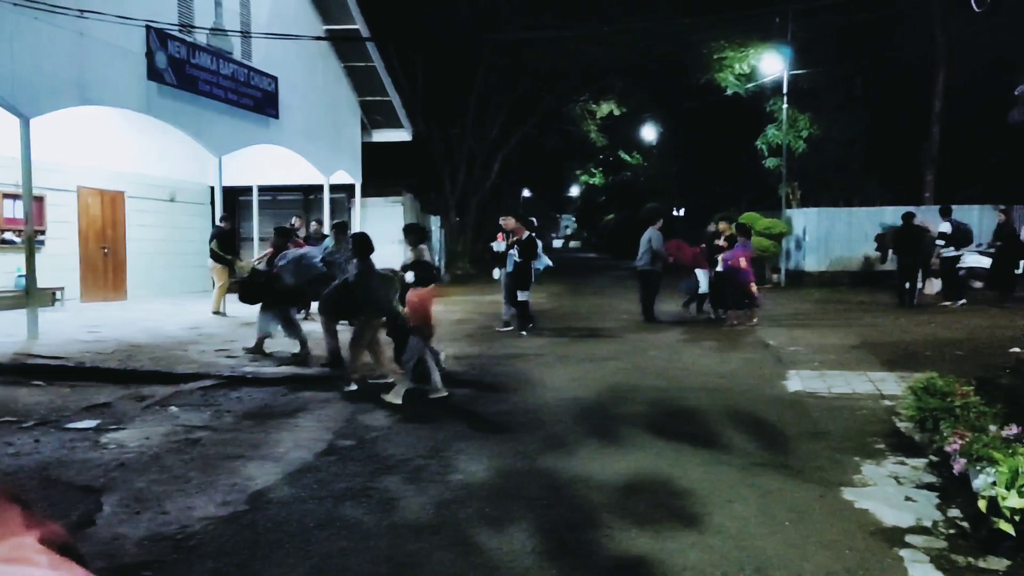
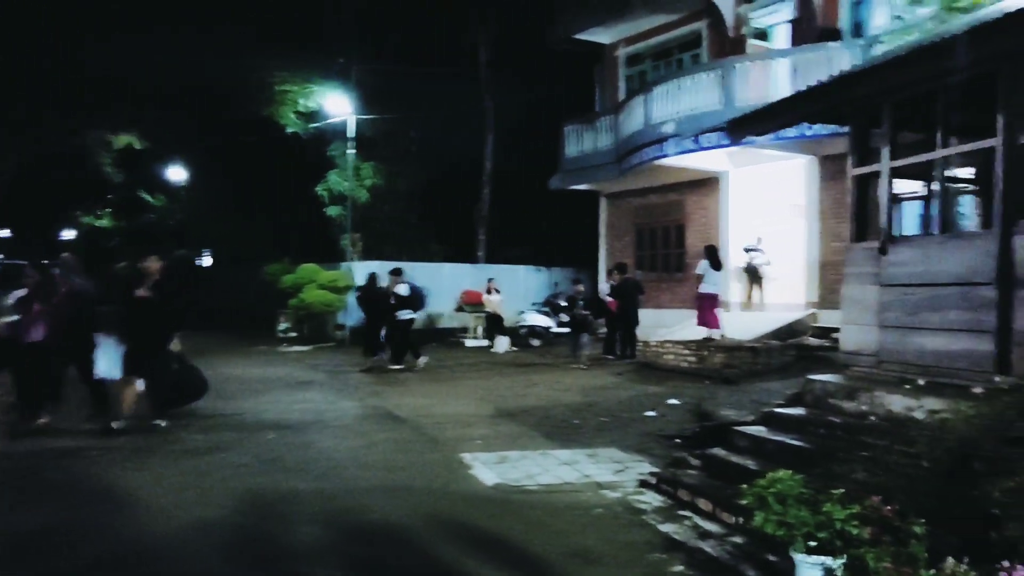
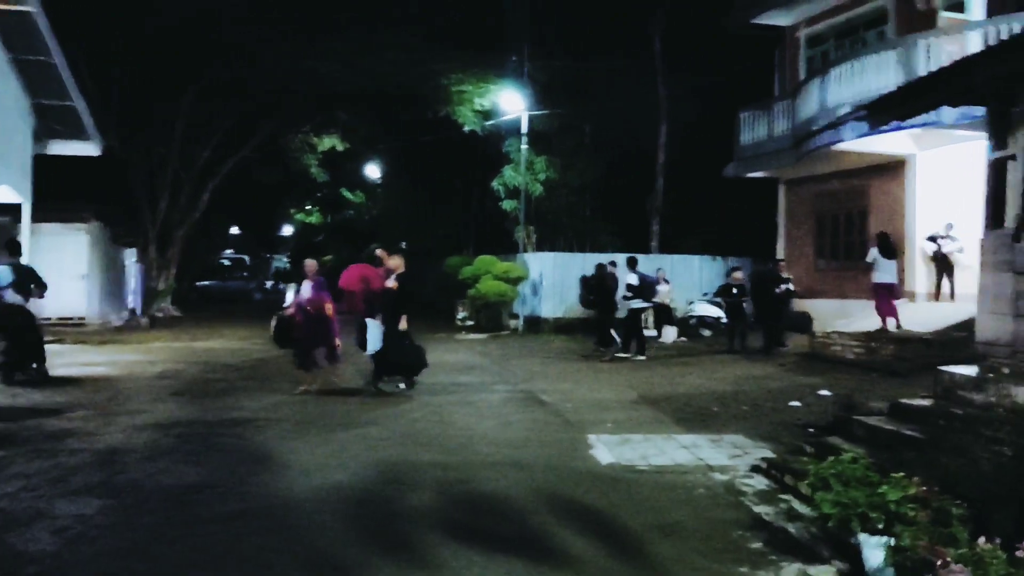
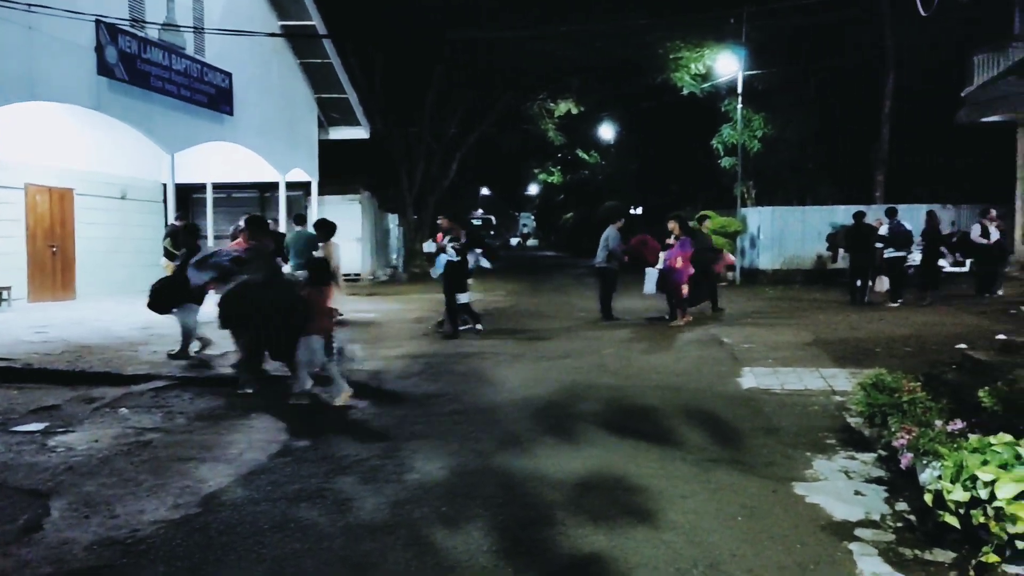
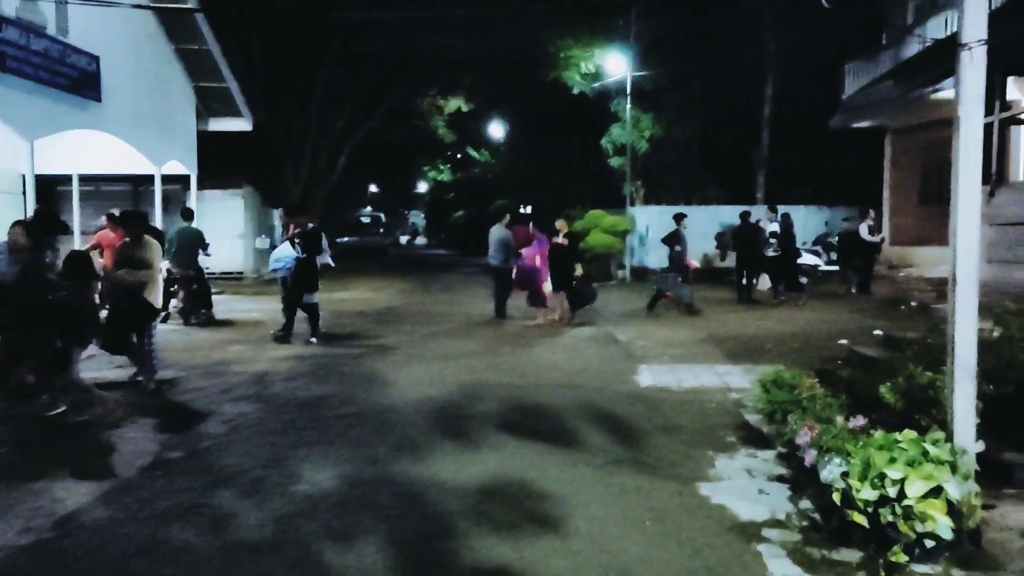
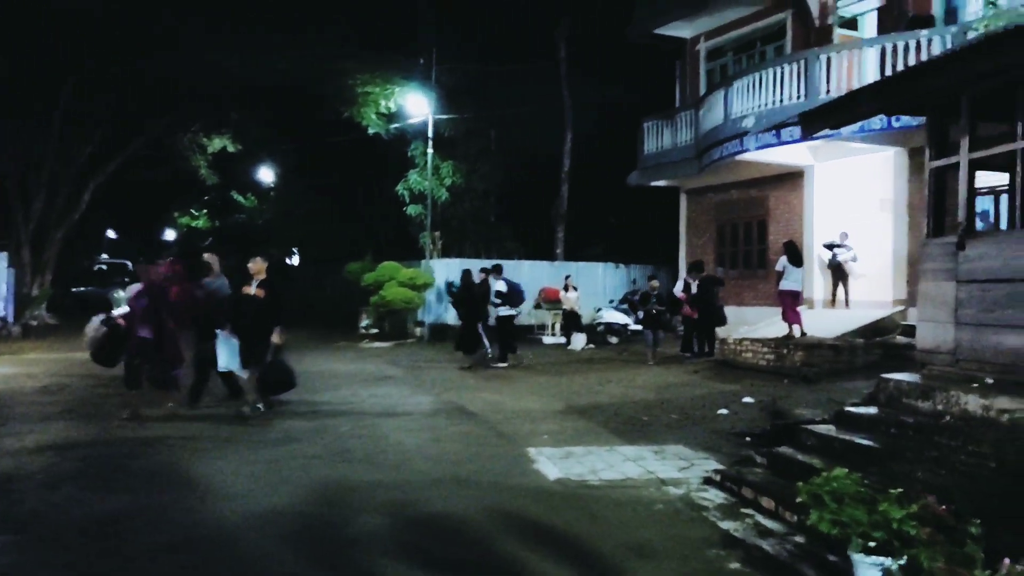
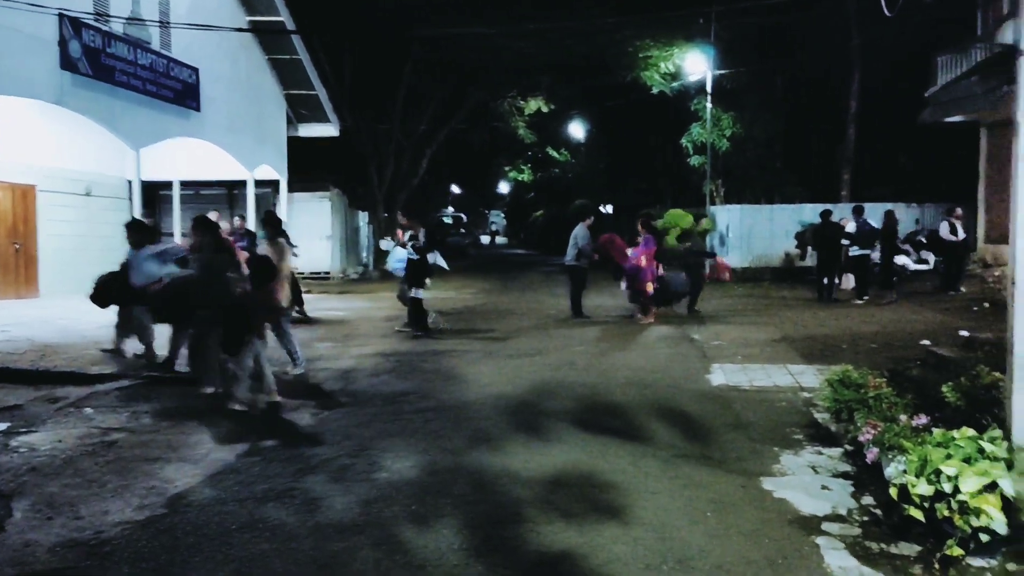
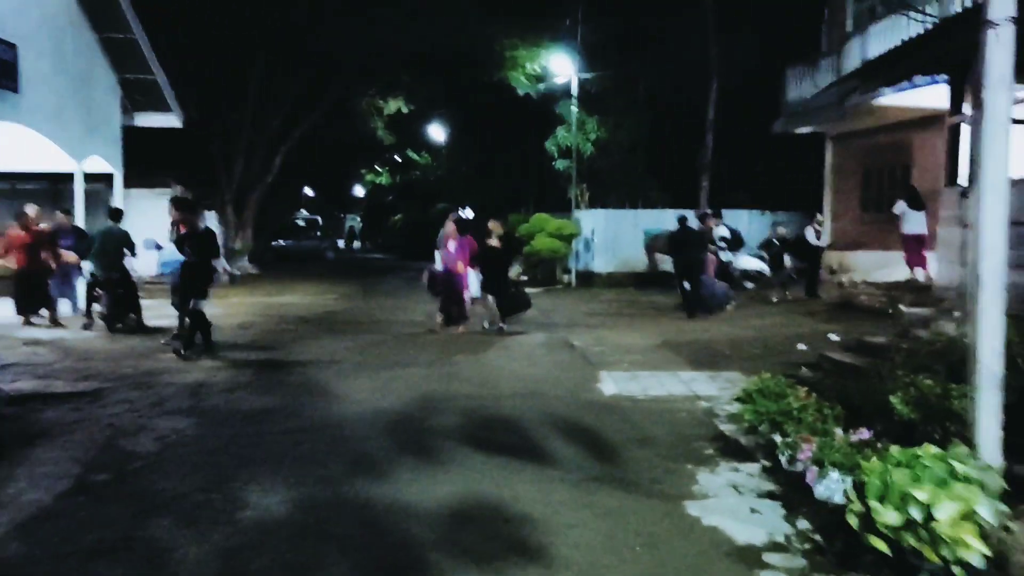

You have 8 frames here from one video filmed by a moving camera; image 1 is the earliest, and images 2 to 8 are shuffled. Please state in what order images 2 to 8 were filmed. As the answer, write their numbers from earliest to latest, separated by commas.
4, 7, 5, 8, 3, 6, 2
